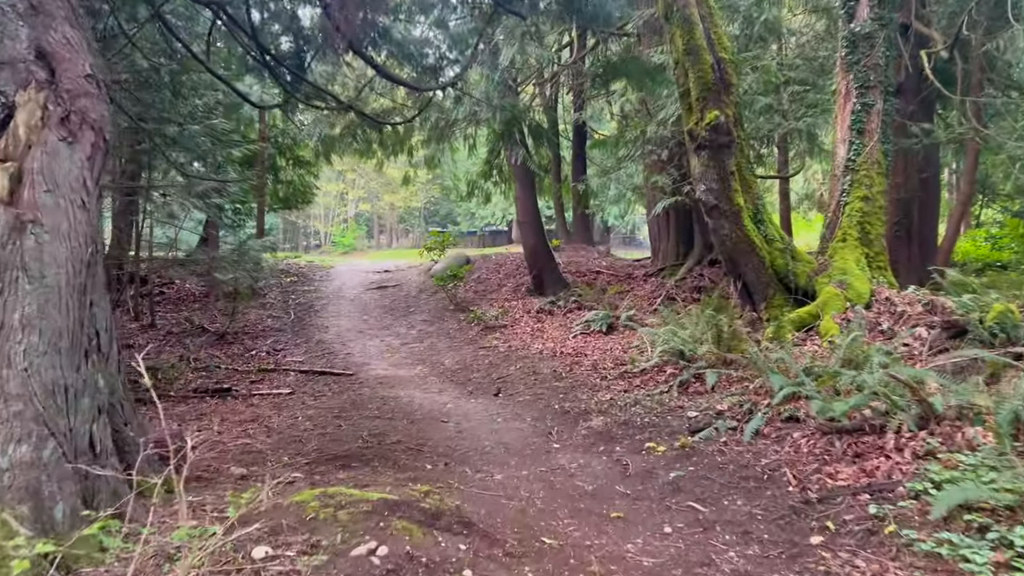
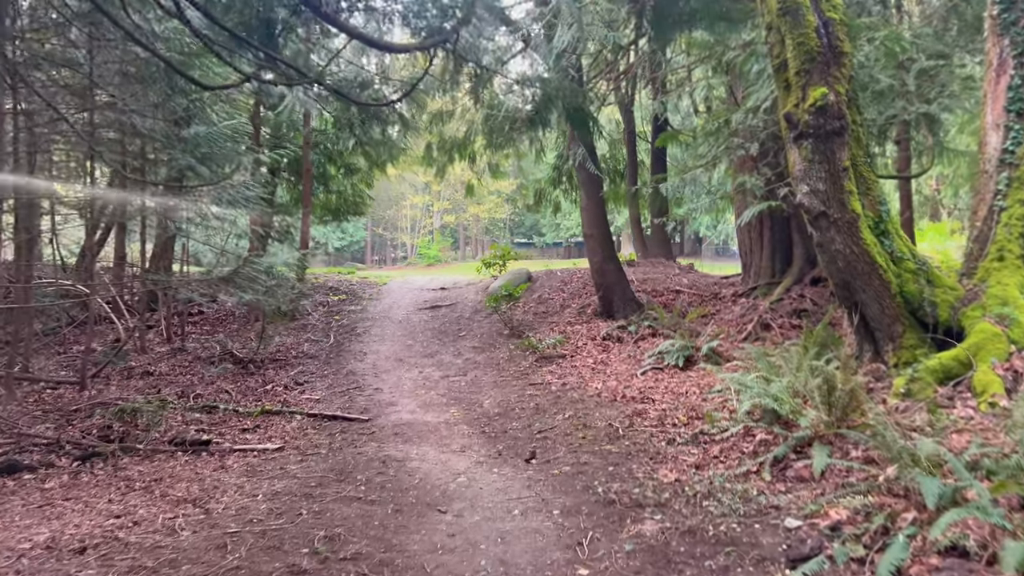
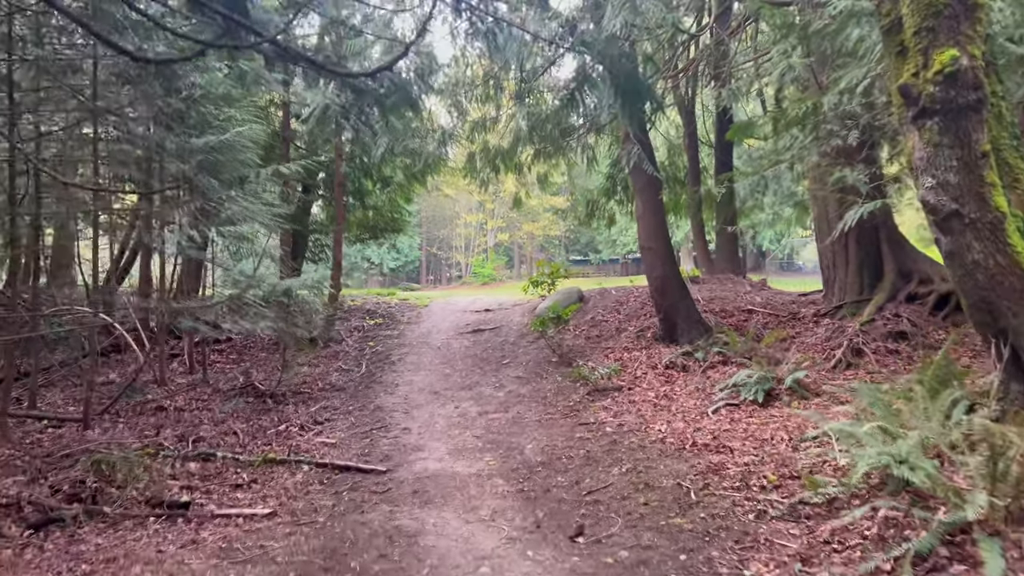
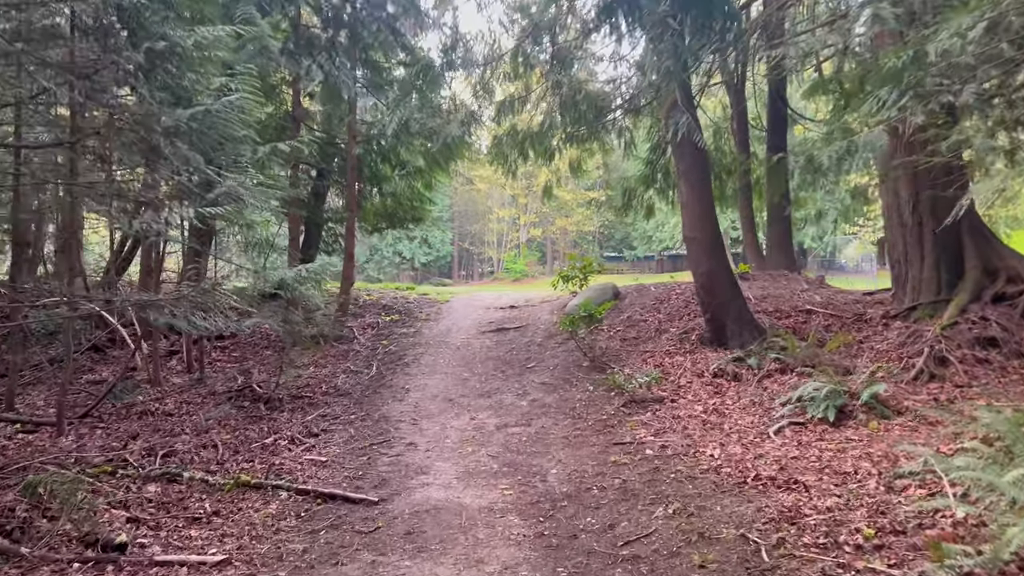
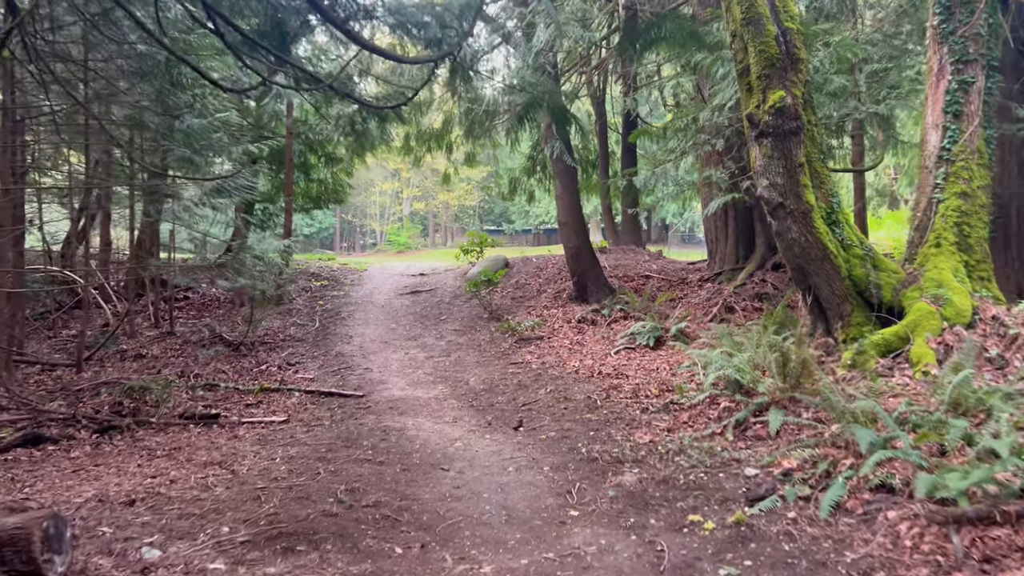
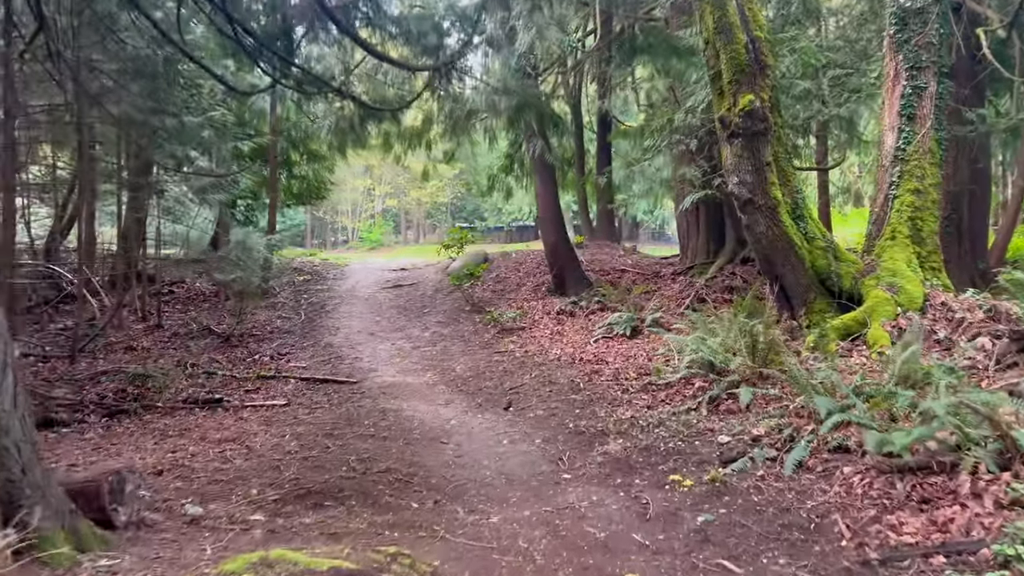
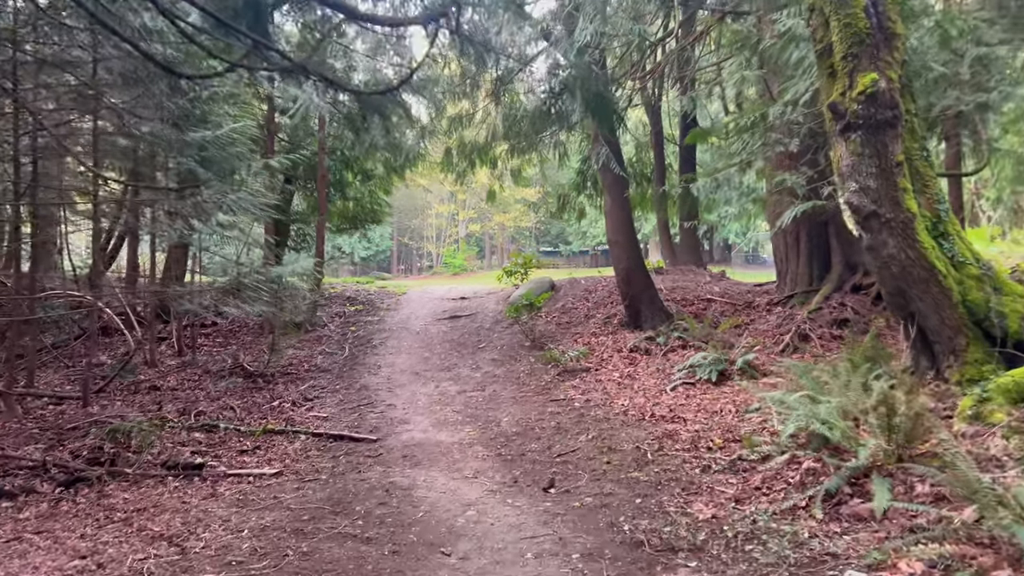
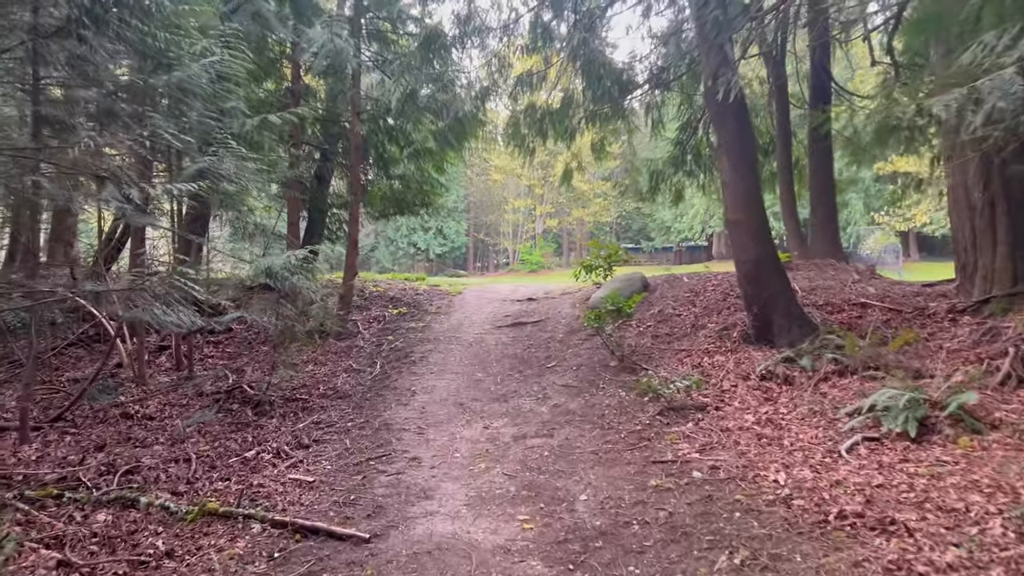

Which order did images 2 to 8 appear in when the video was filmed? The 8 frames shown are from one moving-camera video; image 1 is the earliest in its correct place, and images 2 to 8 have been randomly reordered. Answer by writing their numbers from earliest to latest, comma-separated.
6, 5, 2, 7, 3, 4, 8
